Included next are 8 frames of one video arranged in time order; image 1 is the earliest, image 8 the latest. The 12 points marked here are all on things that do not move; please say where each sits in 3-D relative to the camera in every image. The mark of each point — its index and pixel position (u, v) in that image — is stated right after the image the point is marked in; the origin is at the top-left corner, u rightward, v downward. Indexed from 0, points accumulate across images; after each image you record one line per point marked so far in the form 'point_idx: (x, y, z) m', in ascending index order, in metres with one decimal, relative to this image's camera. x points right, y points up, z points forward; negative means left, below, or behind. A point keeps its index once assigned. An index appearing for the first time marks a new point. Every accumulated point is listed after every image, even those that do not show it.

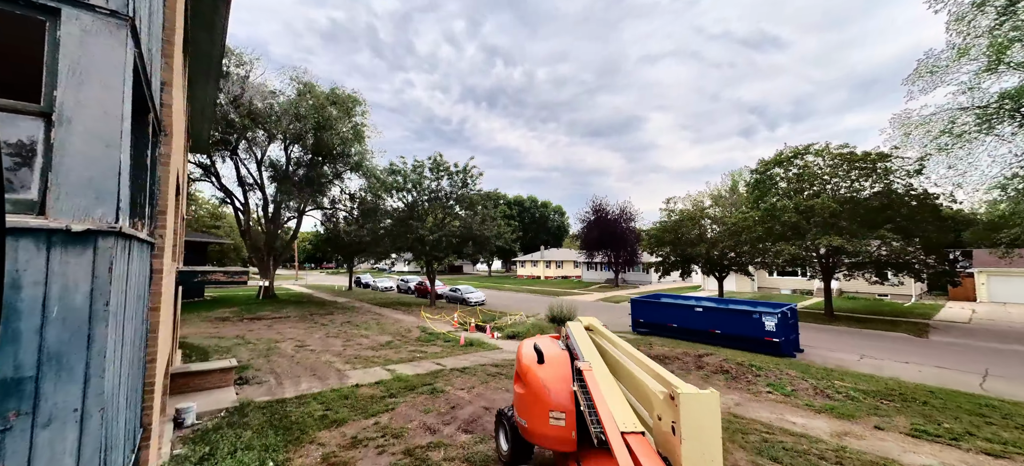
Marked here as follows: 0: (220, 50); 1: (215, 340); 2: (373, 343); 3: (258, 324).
0: (-5.7, +3.7, +7.4) m
1: (-11.2, -4.1, +14.3) m
2: (-5.3, -4.2, +14.4) m
3: (-12.3, -4.5, +18.3) m
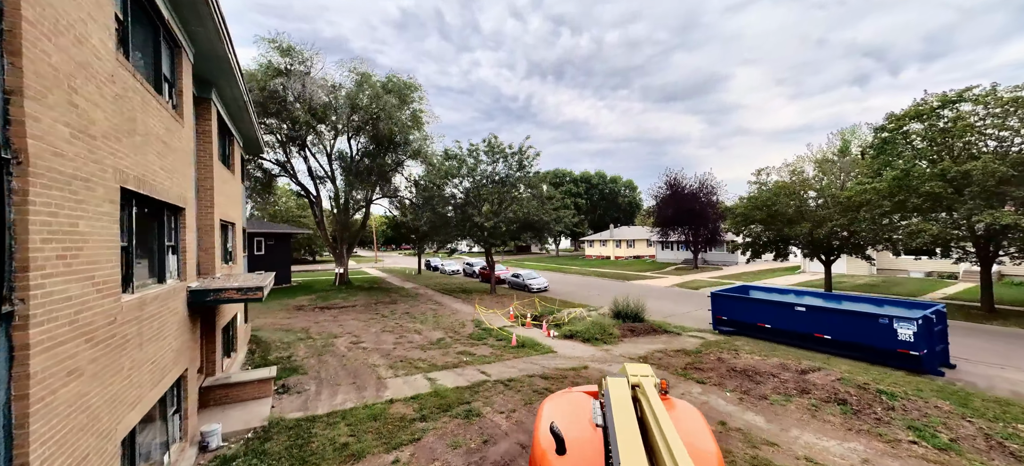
0: (-5.2, +3.4, +6.8) m
1: (-9.1, -4.1, +15.0) m
2: (-3.2, -4.0, +14.0) m
3: (-9.4, -4.2, +19.1) m
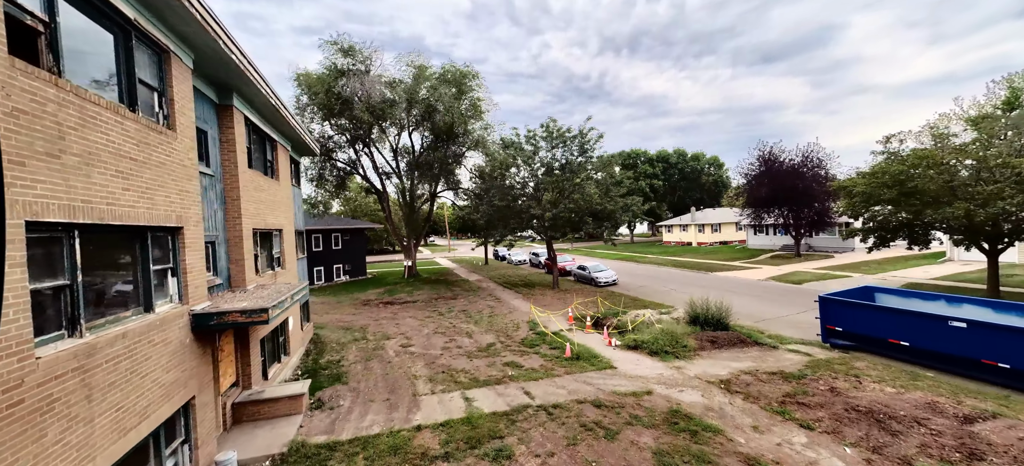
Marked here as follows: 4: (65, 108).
0: (-4.9, +3.2, +6.2) m
1: (-6.9, -4.1, +15.3) m
2: (-1.3, -3.9, +13.2) m
3: (-6.4, -4.1, +19.4) m
4: (-4.4, +1.2, +3.7) m
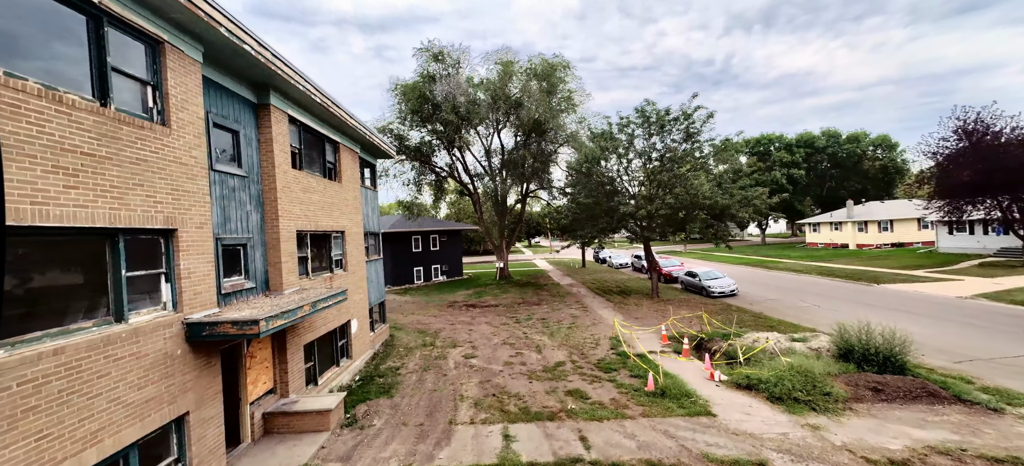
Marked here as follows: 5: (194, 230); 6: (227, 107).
0: (-4.5, +3.1, +5.8) m
1: (-3.9, -4.1, +15.1) m
2: (+0.8, -3.9, +11.5) m
3: (-2.2, -4.1, +18.9) m
4: (-4.7, +1.2, +3.3) m
5: (-4.8, +0.1, +5.7) m
6: (-5.3, +2.3, +7.0) m
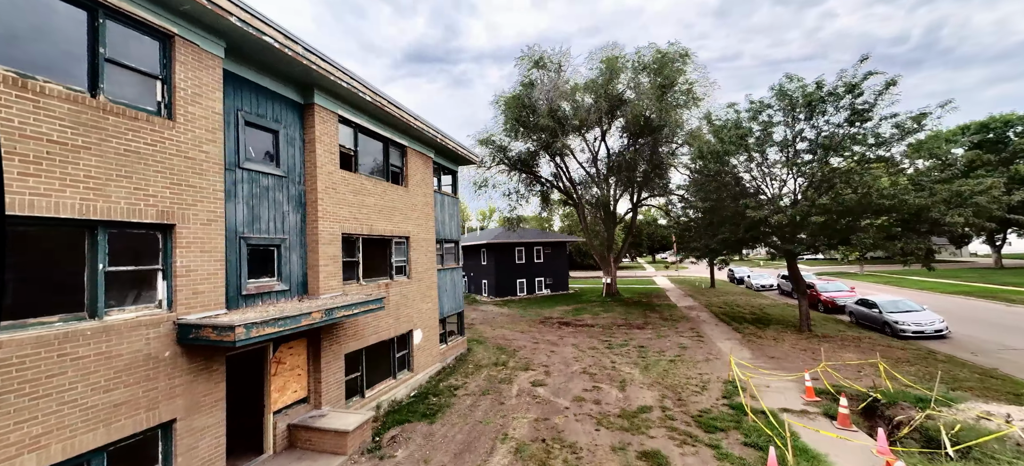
0: (-4.2, +3.2, +5.7) m
1: (-0.8, -4.4, +14.0) m
2: (+2.6, -4.1, +9.1) m
3: (+1.9, -4.6, +17.1) m
4: (-5.3, +1.3, +3.2) m
5: (-4.5, +0.1, +5.5) m
6: (-4.6, +2.3, +7.0) m
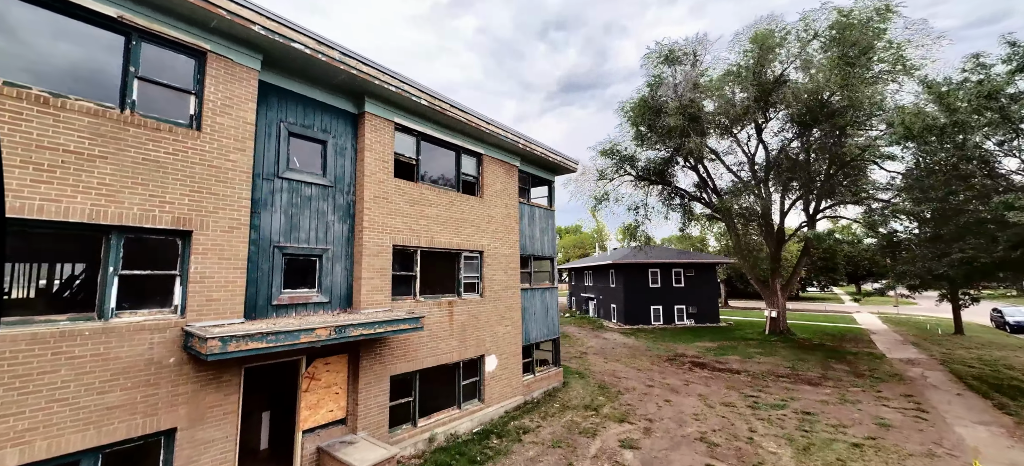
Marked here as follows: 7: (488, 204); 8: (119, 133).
0: (-3.9, +3.1, +5.7) m
1: (+2.3, -4.9, +11.7) m
2: (+3.6, -4.3, +6.0) m
3: (+6.0, -5.2, +13.6) m
4: (-5.8, +1.3, +3.8) m
5: (-4.3, 0.0, +5.5) m
6: (-3.7, +2.1, +7.0) m
7: (-0.7, +0.8, +10.3) m
8: (-4.9, +1.3, +4.8) m
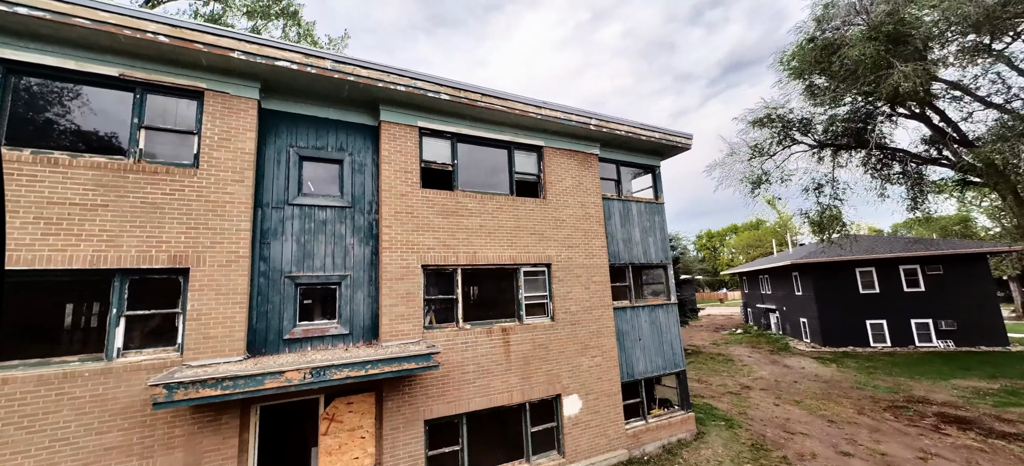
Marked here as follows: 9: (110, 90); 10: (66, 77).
0: (-4.1, +2.6, +5.6) m
1: (+4.7, -4.8, +8.2) m
2: (+3.5, -4.0, +2.5) m
3: (+8.9, -4.7, +8.4) m
4: (-6.4, +0.7, +4.5) m
5: (-4.2, -0.5, +5.4) m
6: (-3.3, +1.7, +6.7) m
7: (+0.9, +0.6, +8.3) m
8: (-5.2, +0.7, +5.1) m
9: (-5.6, +2.0, +5.3) m
10: (-6.0, +2.1, +5.1) m
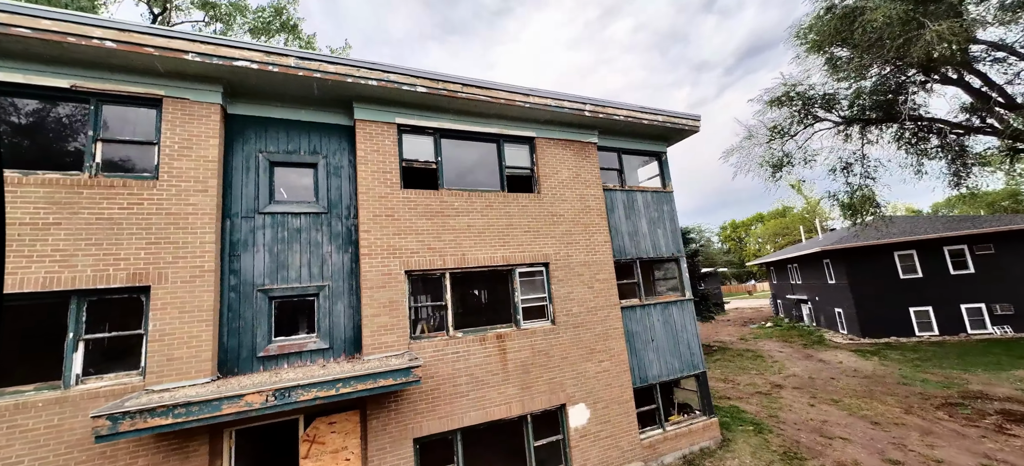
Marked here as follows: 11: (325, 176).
0: (-4.5, +2.4, +5.3) m
1: (+4.8, -4.5, +7.4) m
2: (+3.3, -3.7, +1.7) m
3: (+9.0, -4.2, +7.4) m
4: (-6.8, +0.4, +4.3) m
5: (-4.5, -0.7, +5.1) m
6: (-3.6, +1.5, +6.3) m
7: (+0.7, +0.7, +7.8) m
8: (-5.5, +0.4, +4.8) m
9: (-6.0, +1.7, +5.1) m
10: (-6.4, +1.8, +4.9) m
11: (-3.2, +1.0, +6.4) m
